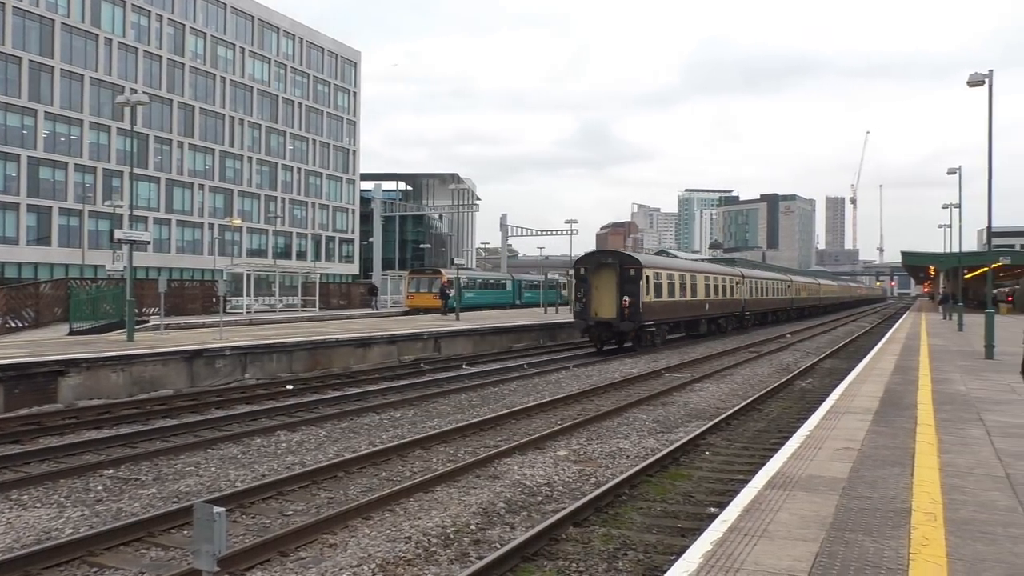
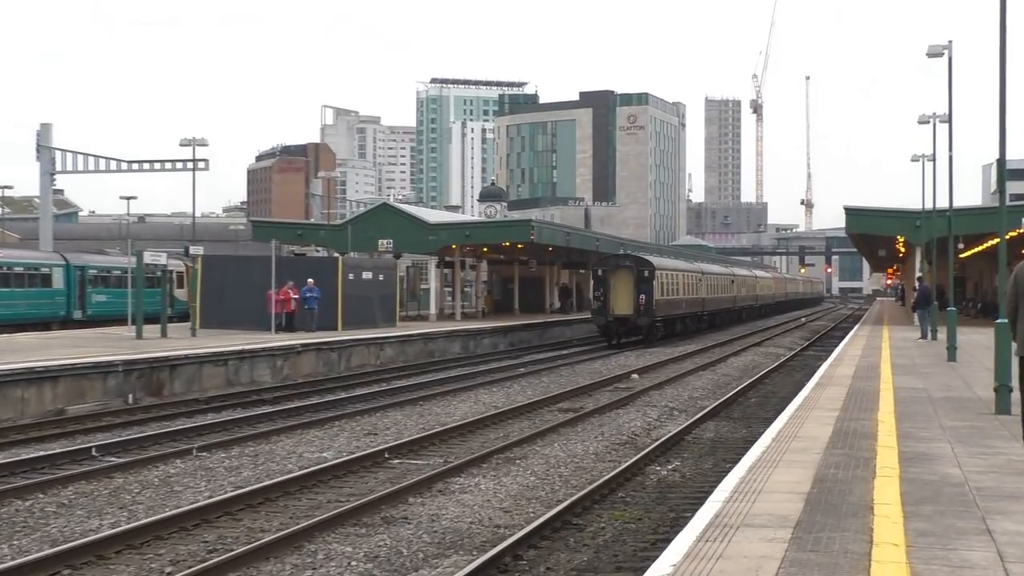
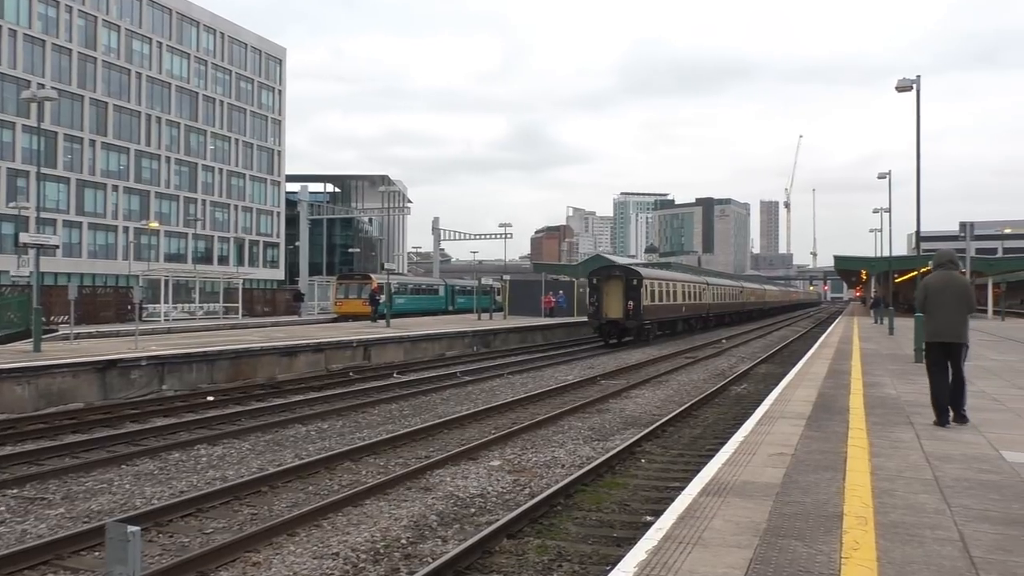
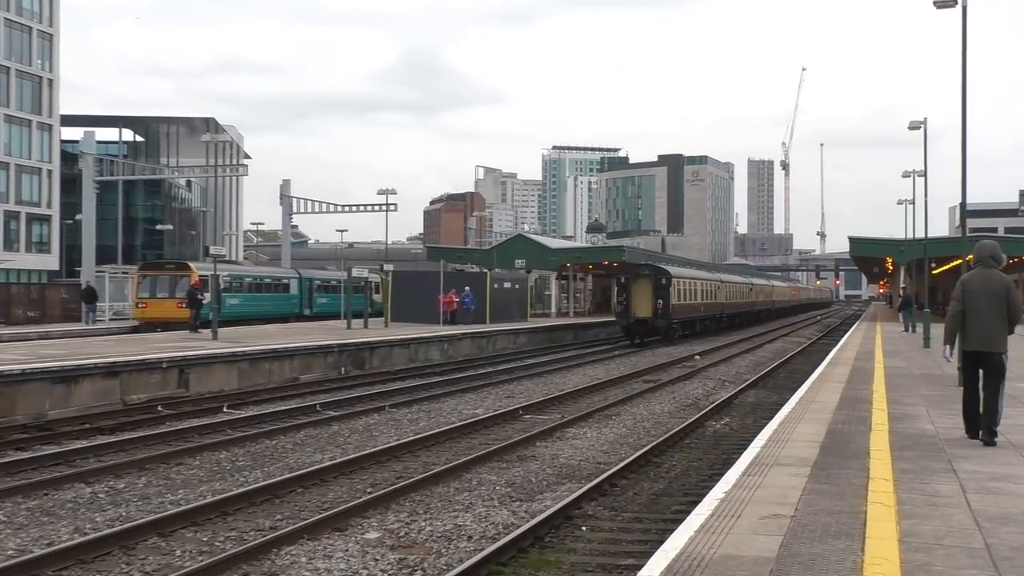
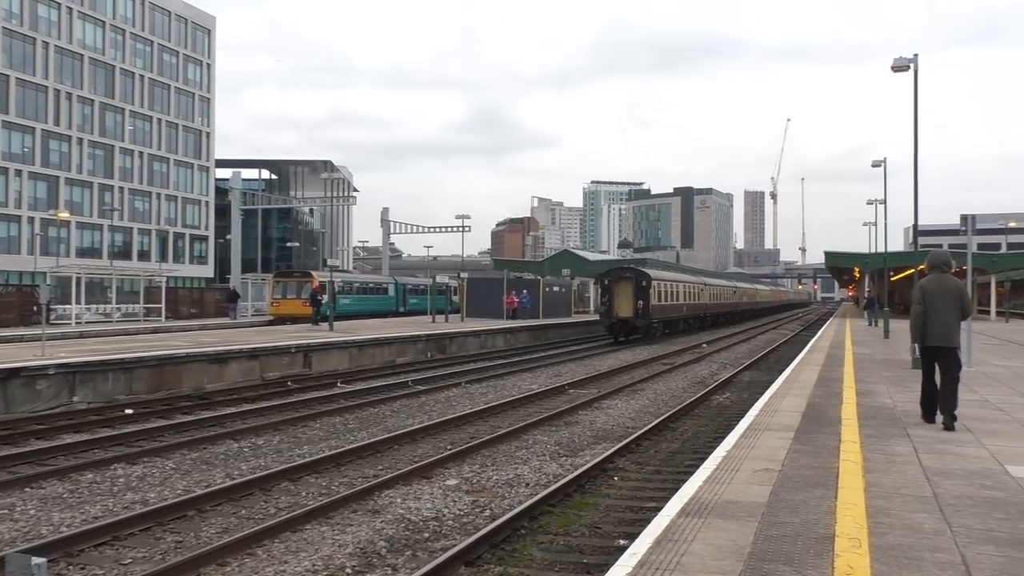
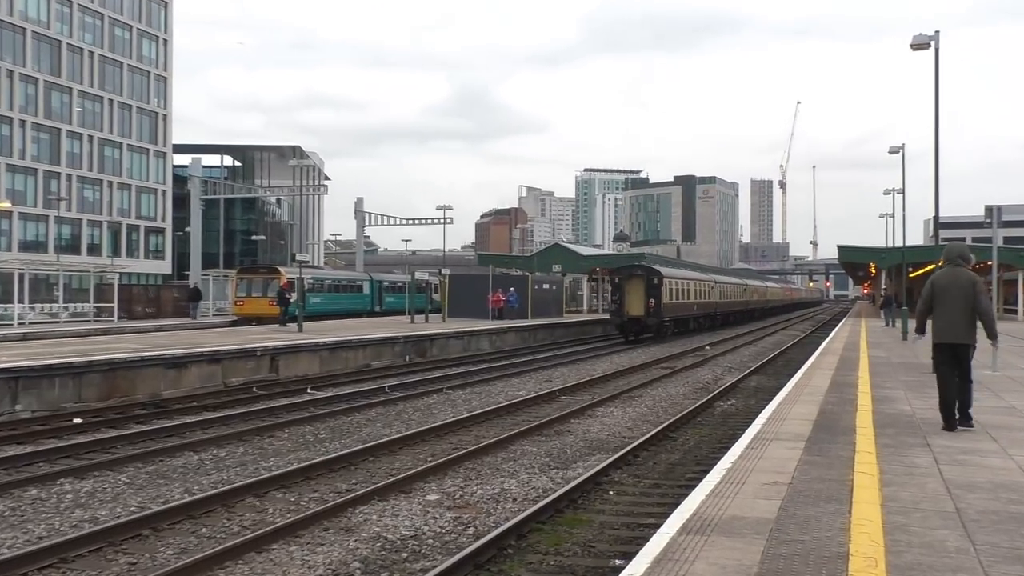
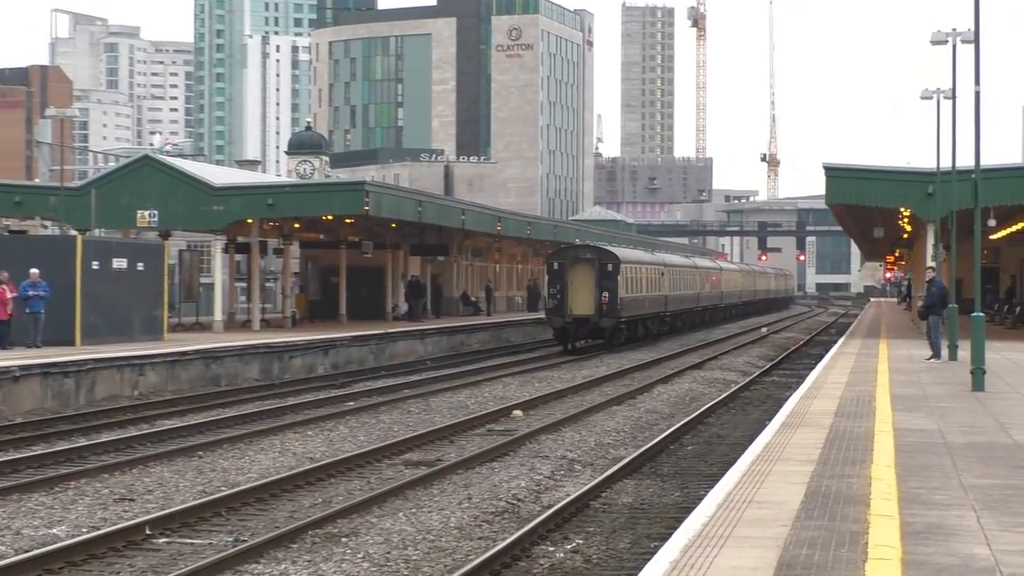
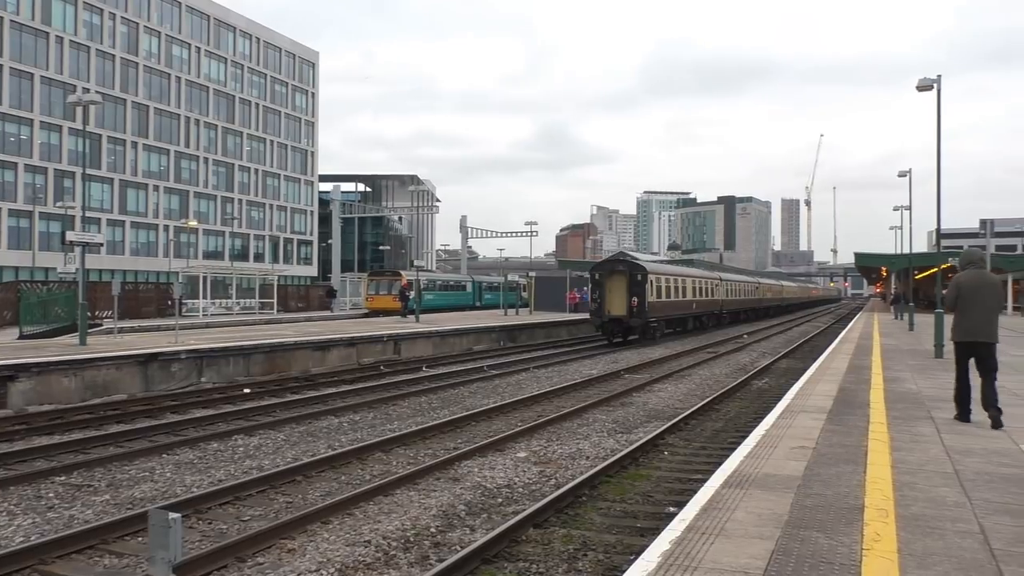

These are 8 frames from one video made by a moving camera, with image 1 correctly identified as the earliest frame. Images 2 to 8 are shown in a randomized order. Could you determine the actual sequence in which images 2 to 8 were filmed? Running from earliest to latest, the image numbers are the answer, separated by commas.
8, 3, 5, 6, 4, 2, 7
